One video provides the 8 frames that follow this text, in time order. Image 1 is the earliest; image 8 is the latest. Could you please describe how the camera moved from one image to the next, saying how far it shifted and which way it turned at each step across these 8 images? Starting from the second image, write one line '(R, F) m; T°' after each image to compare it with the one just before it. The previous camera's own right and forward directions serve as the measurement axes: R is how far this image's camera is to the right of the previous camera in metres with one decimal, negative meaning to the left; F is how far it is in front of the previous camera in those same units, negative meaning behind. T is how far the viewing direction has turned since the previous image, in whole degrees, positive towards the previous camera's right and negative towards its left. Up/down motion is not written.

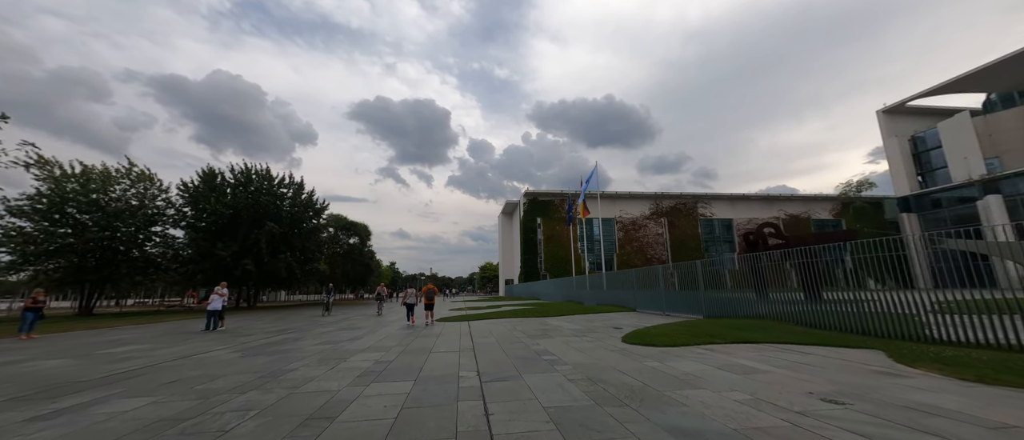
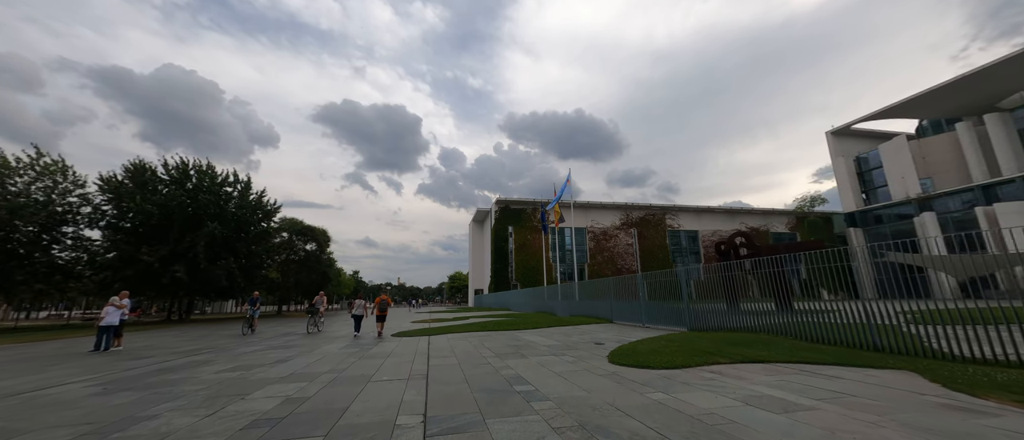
(+0.1, +1.5) m; +5°
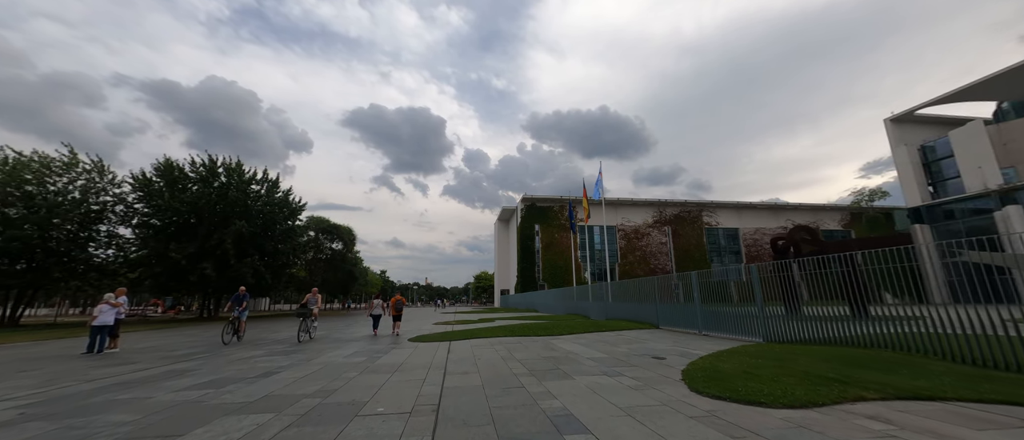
(-0.2, +1.9) m; -4°
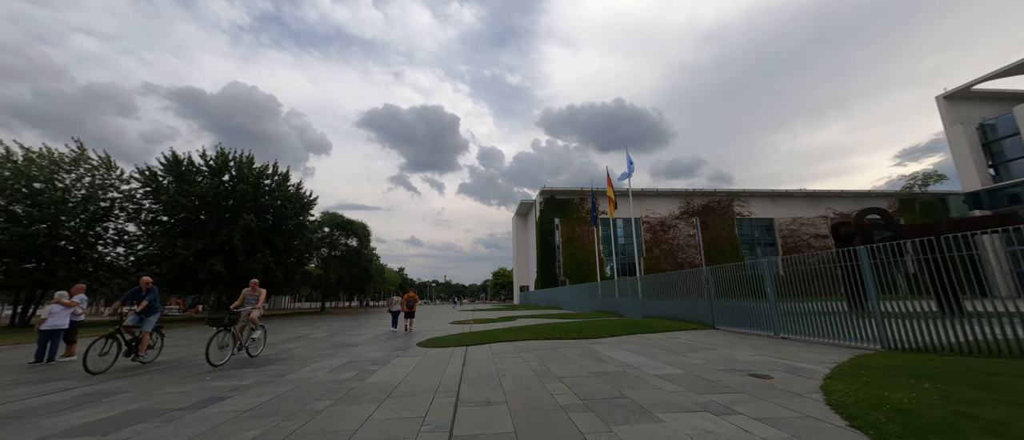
(-0.3, +2.2) m; -3°
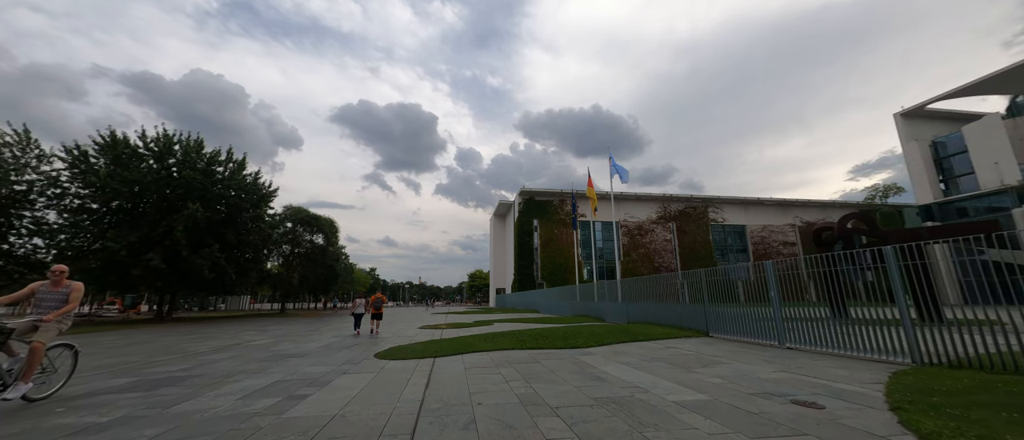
(-0.1, +1.4) m; +4°
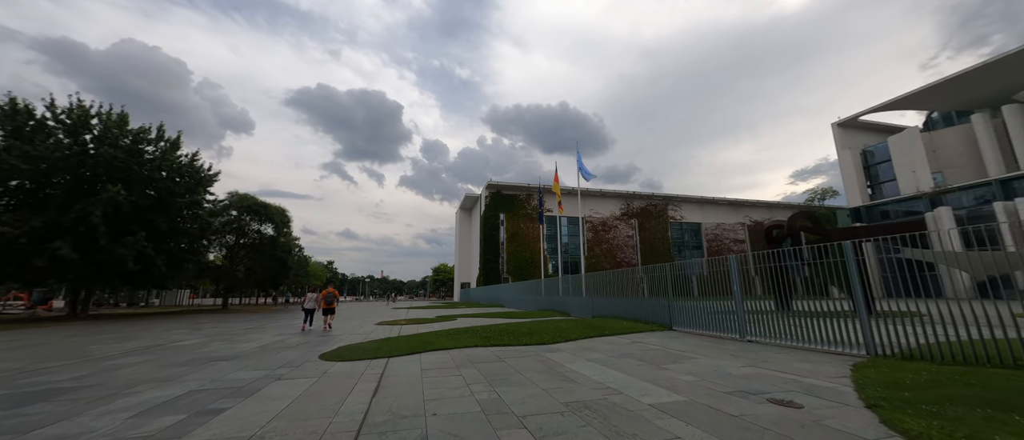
(0.0, +0.6) m; +6°
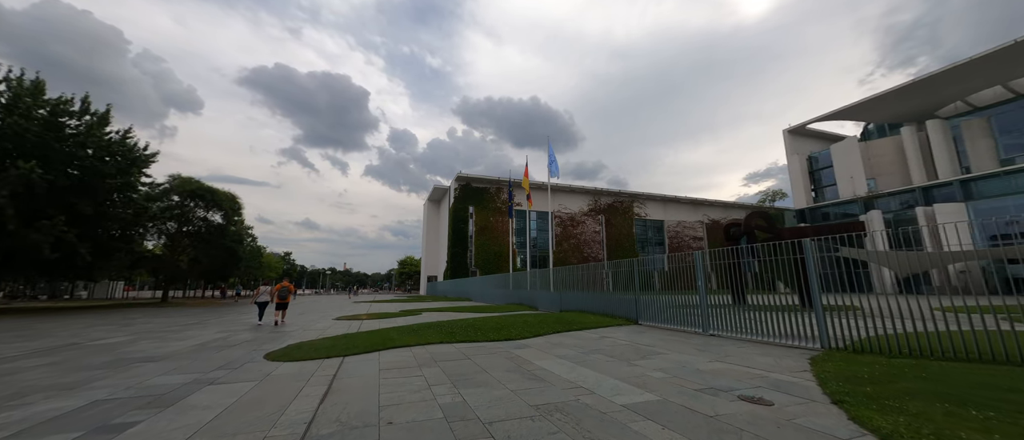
(0.0, +0.4) m; +5°
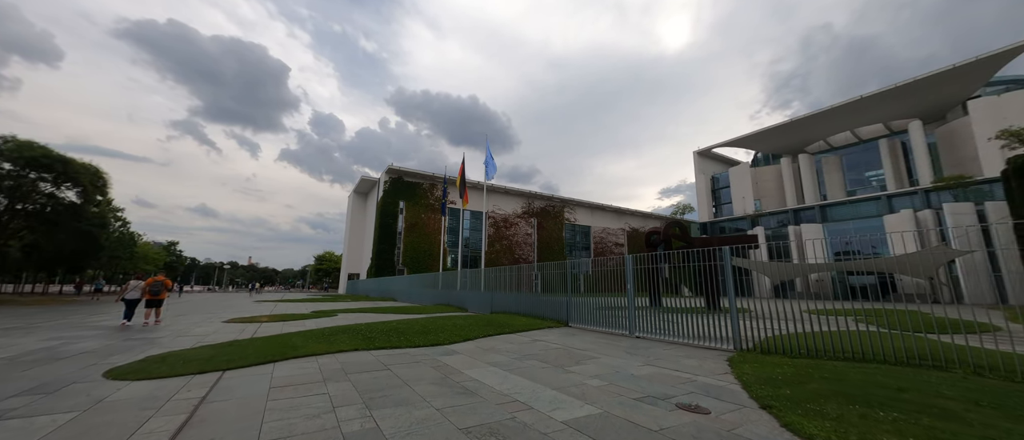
(-0.1, +0.6) m; +11°
